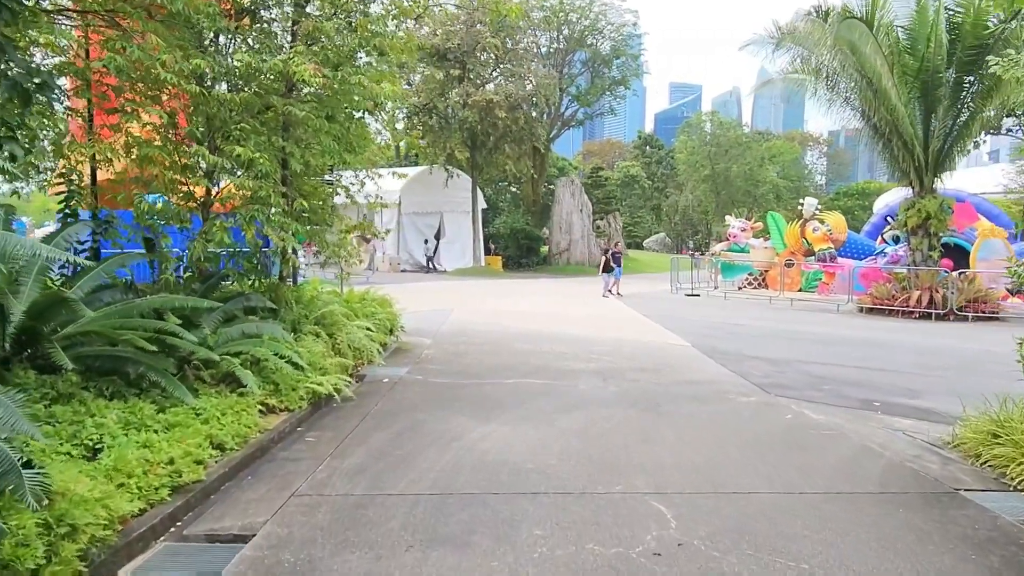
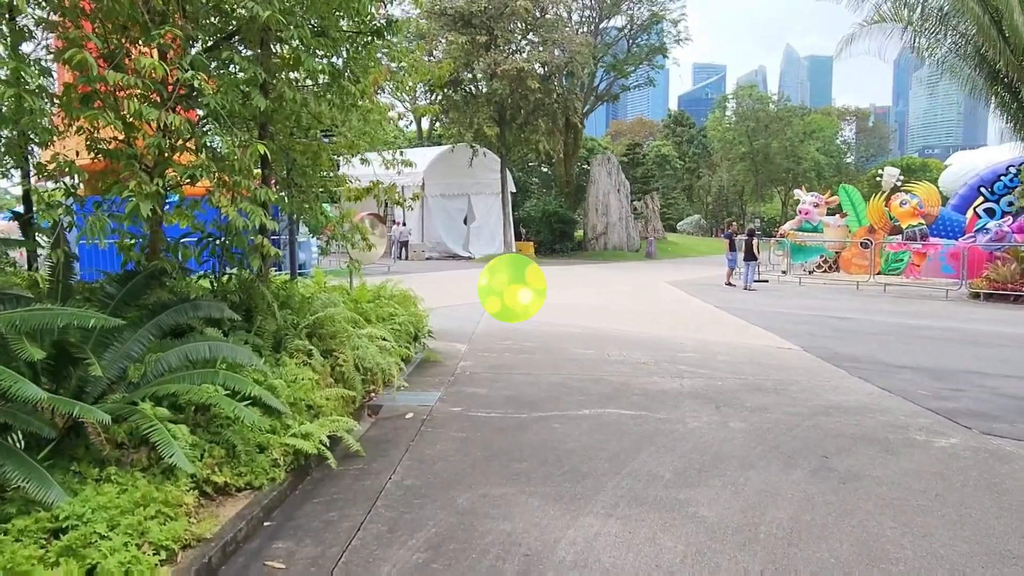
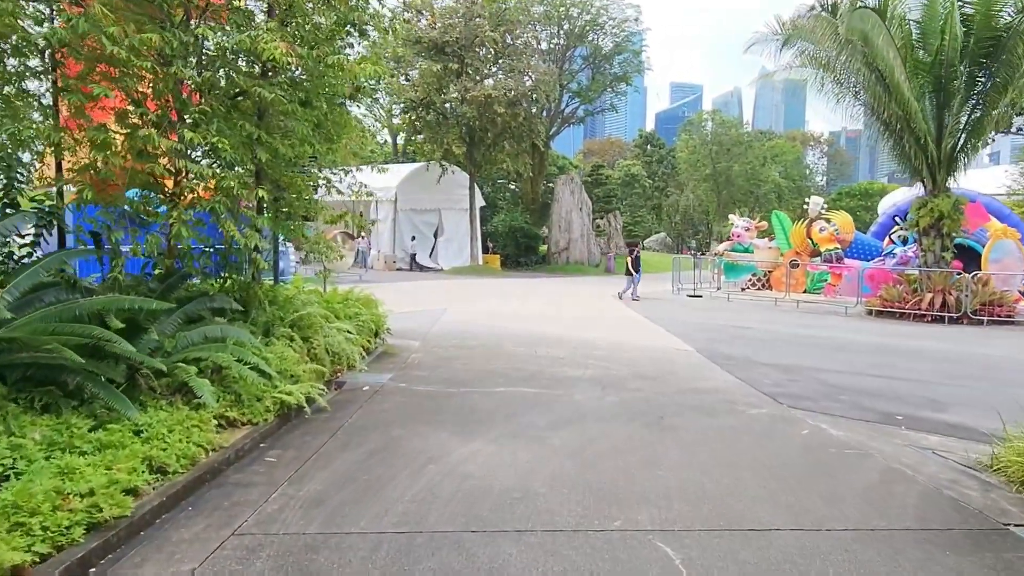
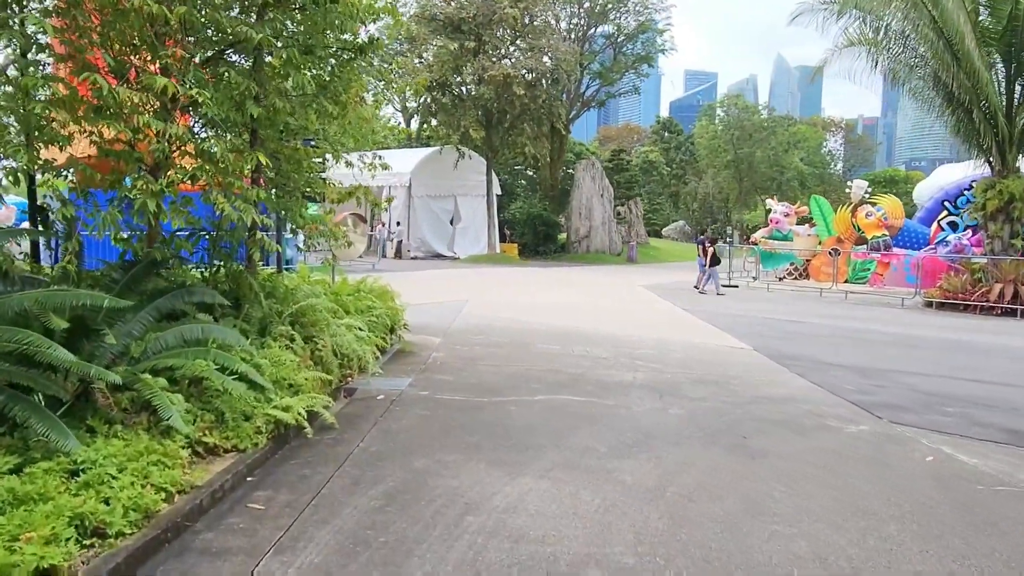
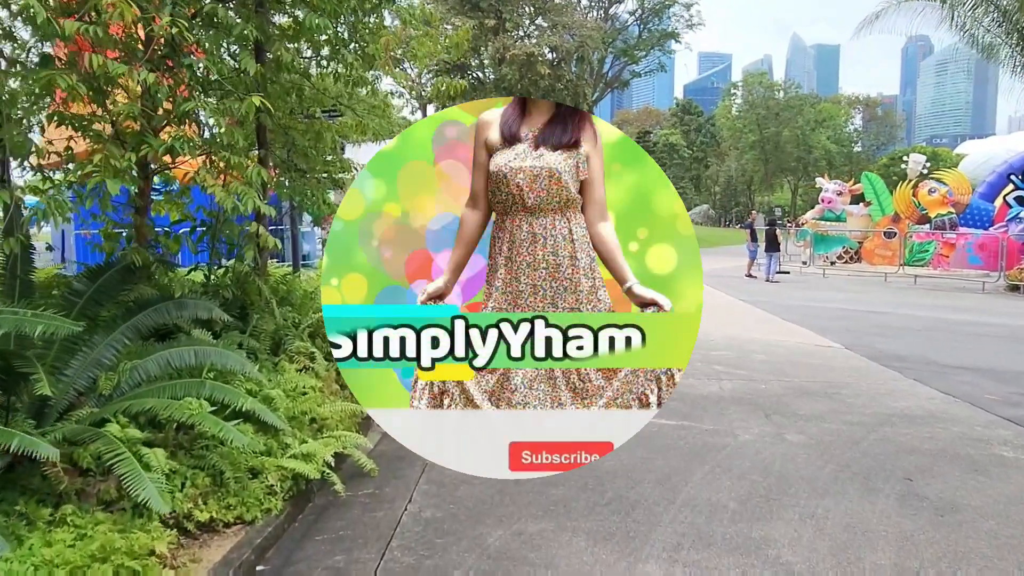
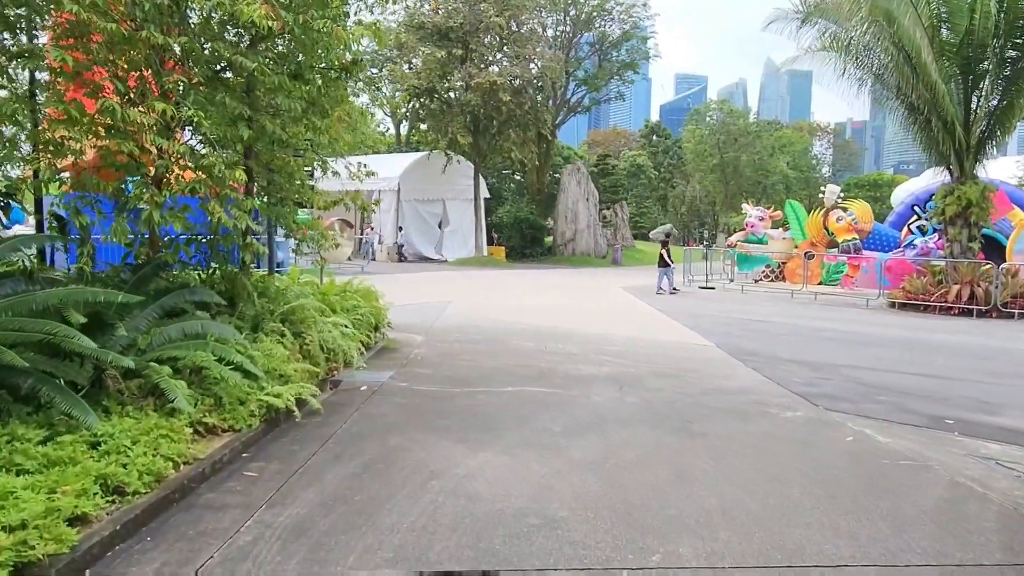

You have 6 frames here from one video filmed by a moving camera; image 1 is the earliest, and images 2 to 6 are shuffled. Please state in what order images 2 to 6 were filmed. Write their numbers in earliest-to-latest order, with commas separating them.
3, 6, 4, 2, 5
